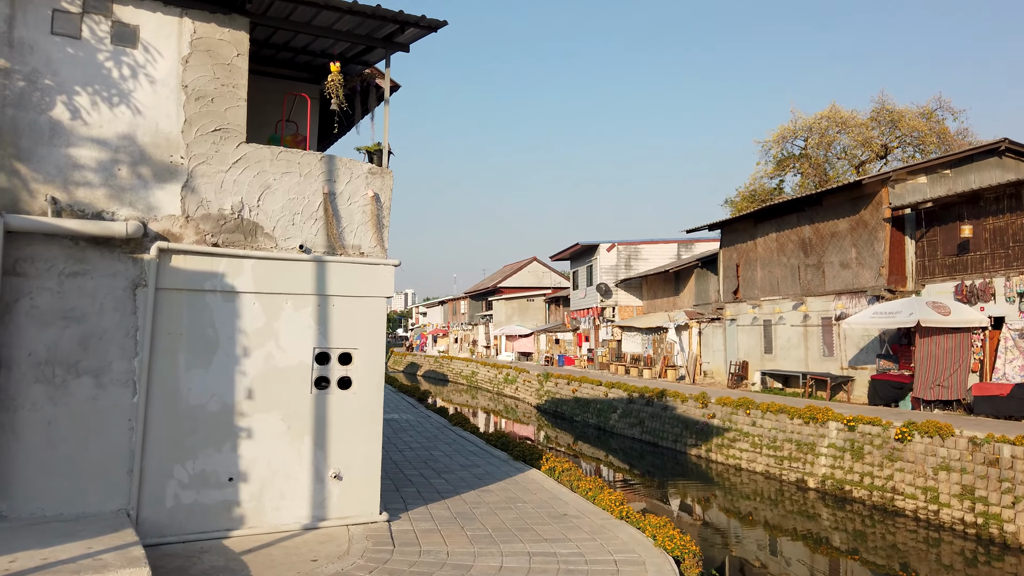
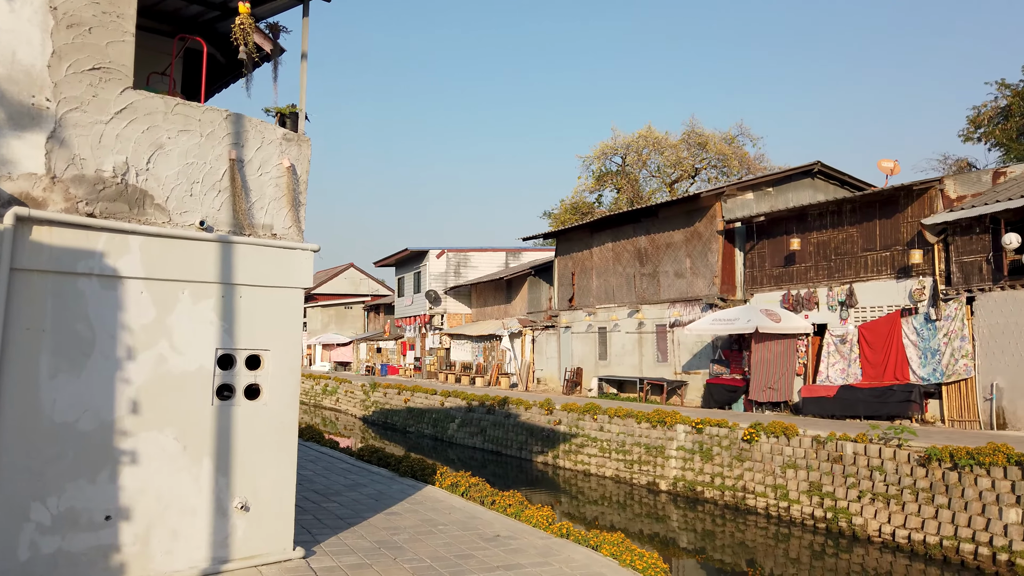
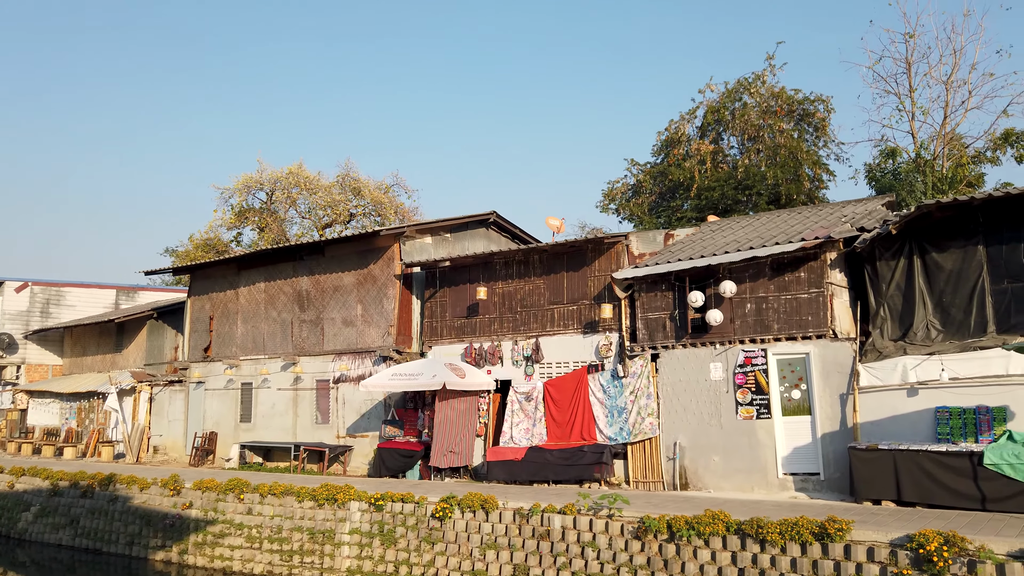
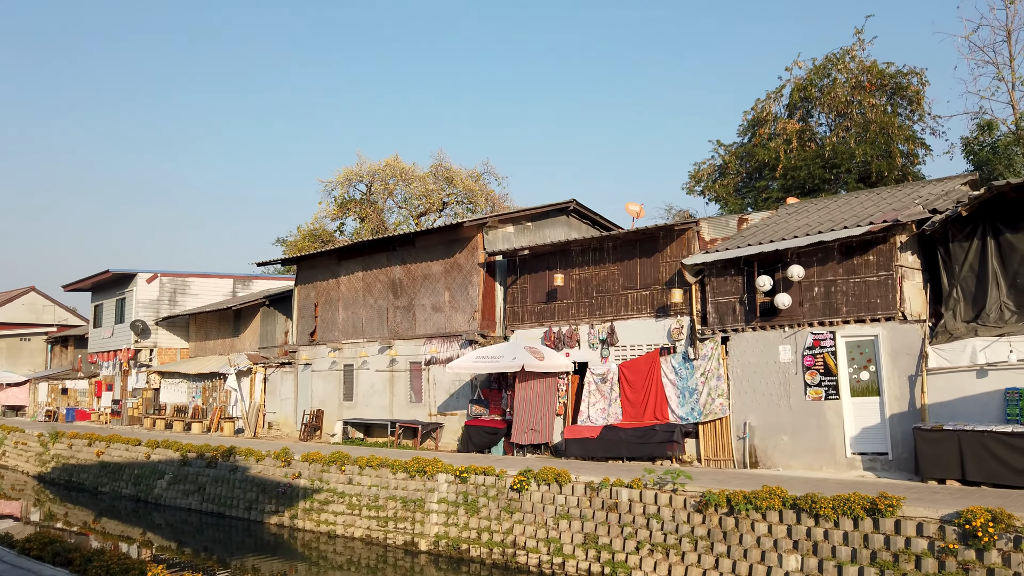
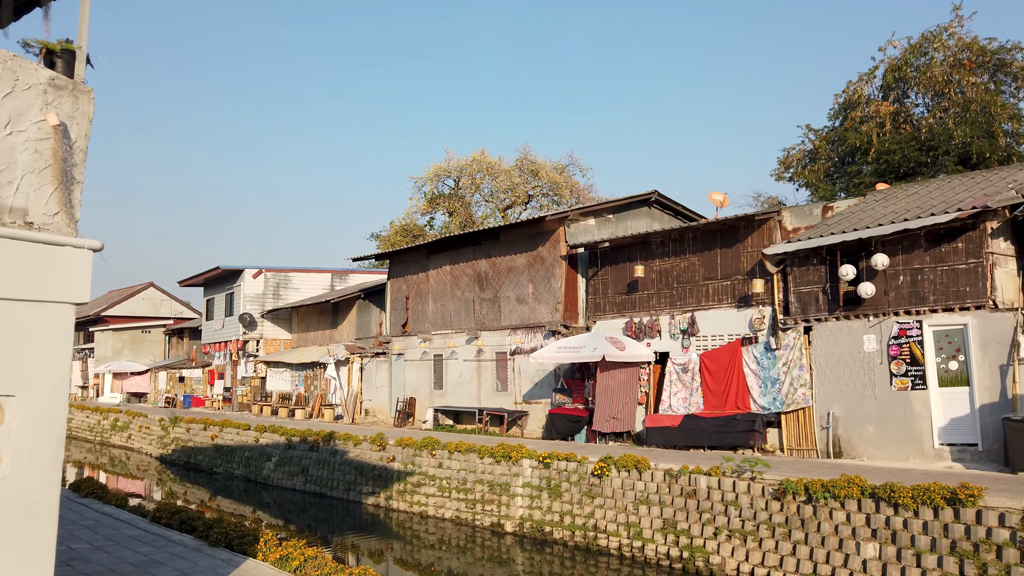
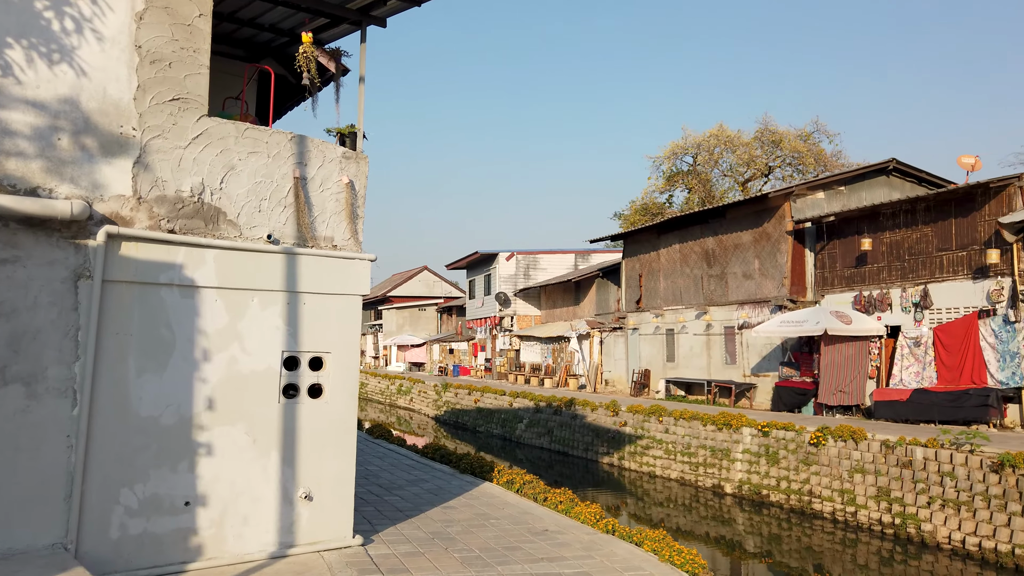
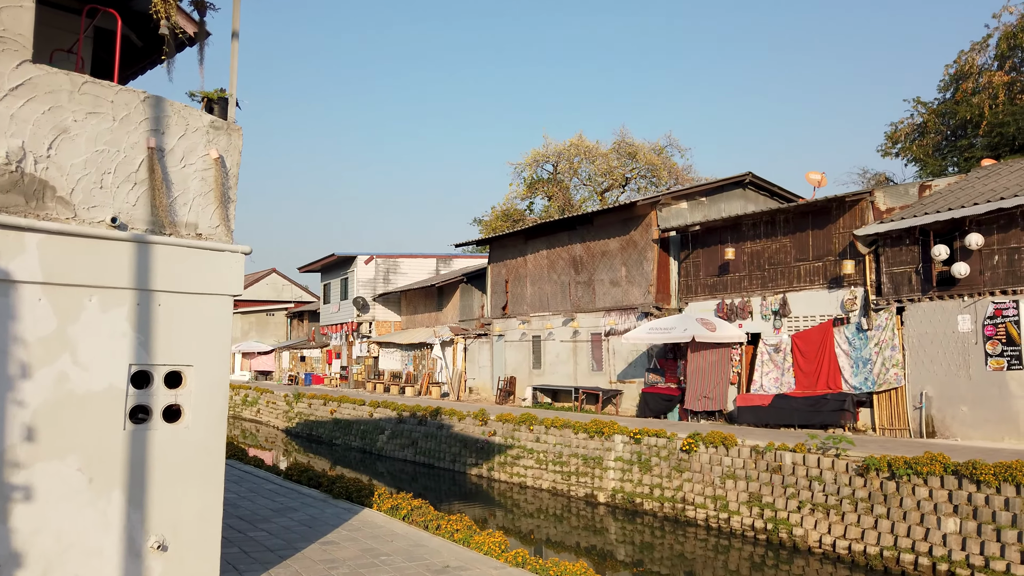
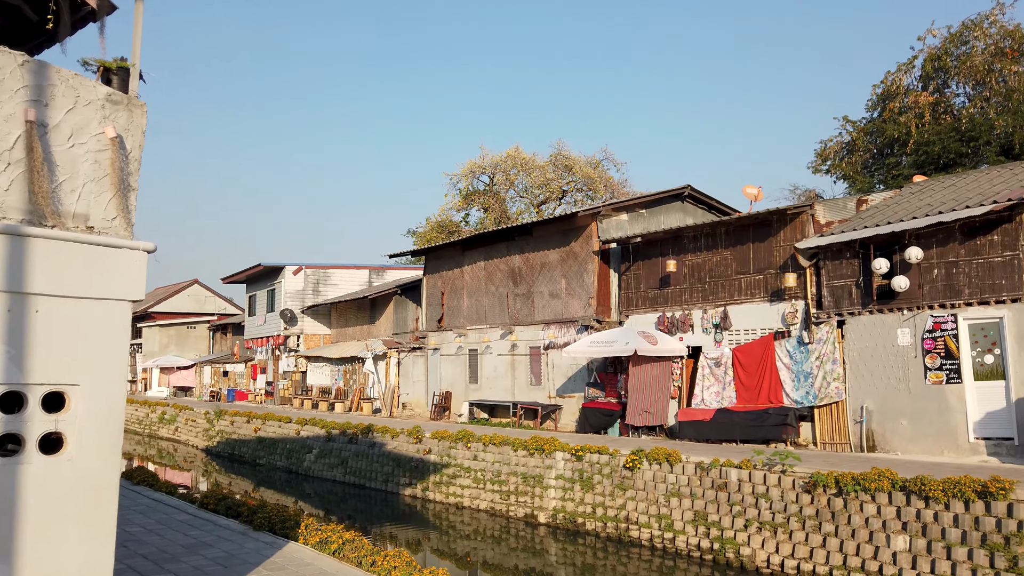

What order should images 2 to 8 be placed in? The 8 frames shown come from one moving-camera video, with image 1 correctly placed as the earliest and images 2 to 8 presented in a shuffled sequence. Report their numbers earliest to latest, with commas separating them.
6, 2, 7, 8, 5, 4, 3
